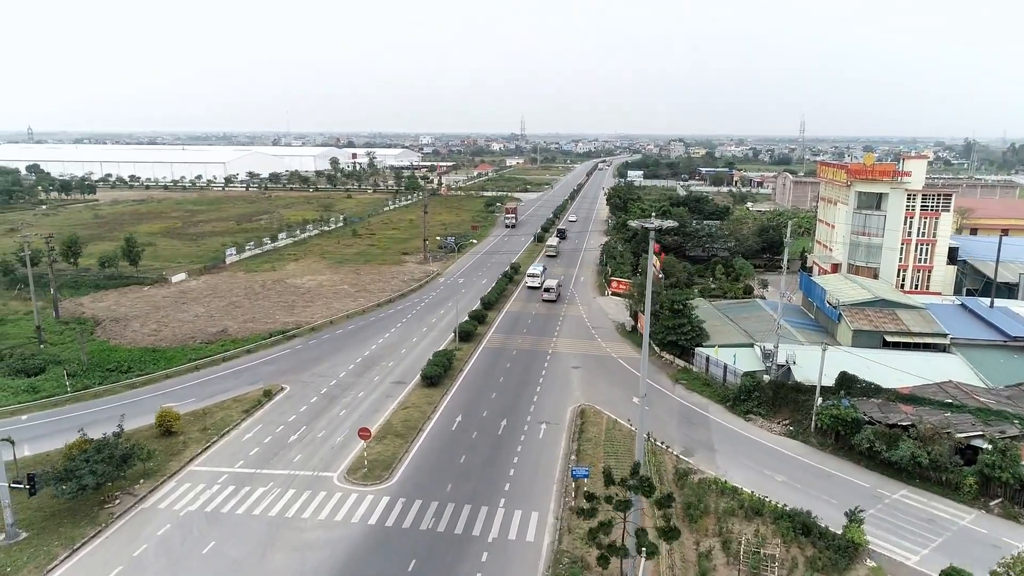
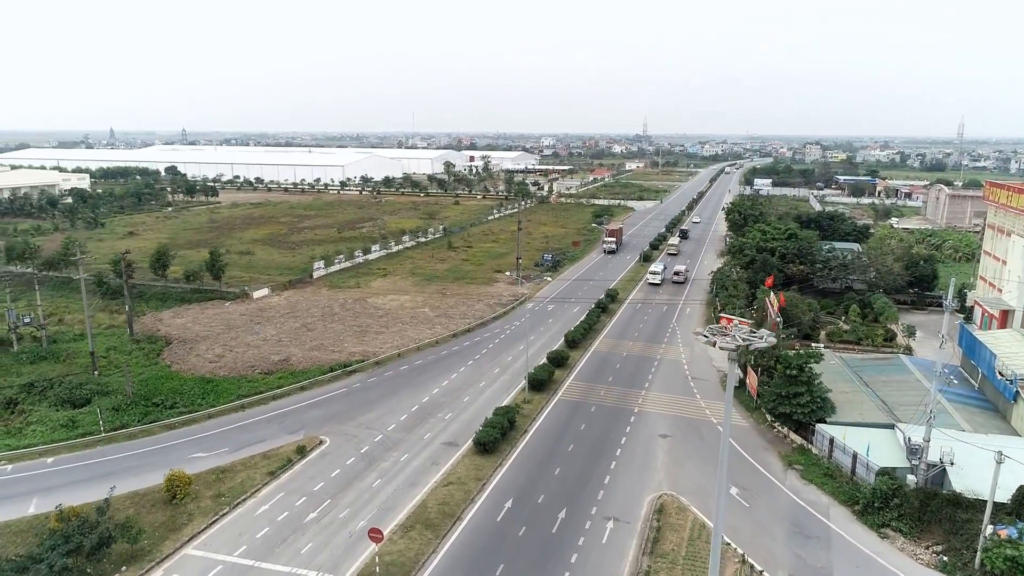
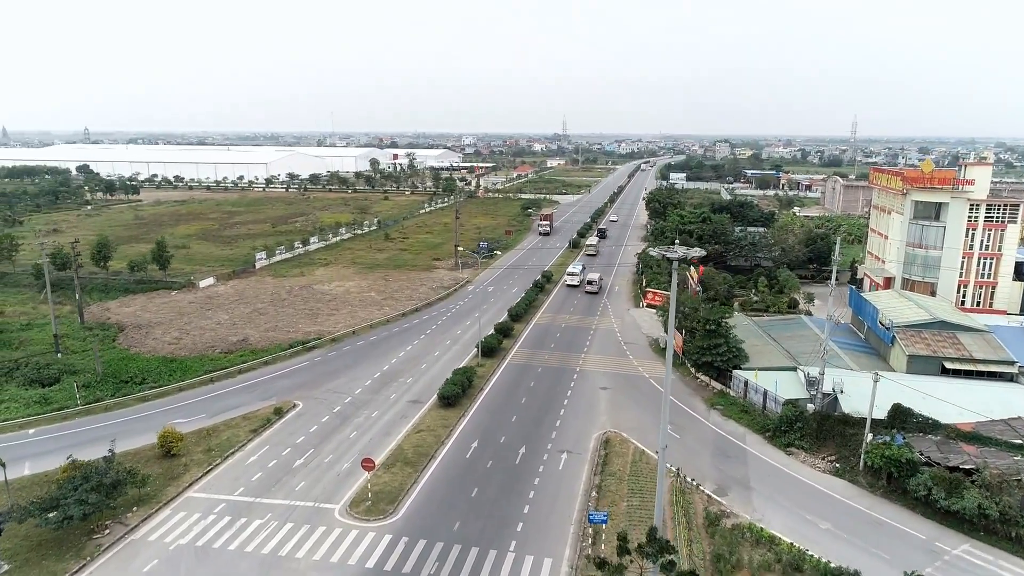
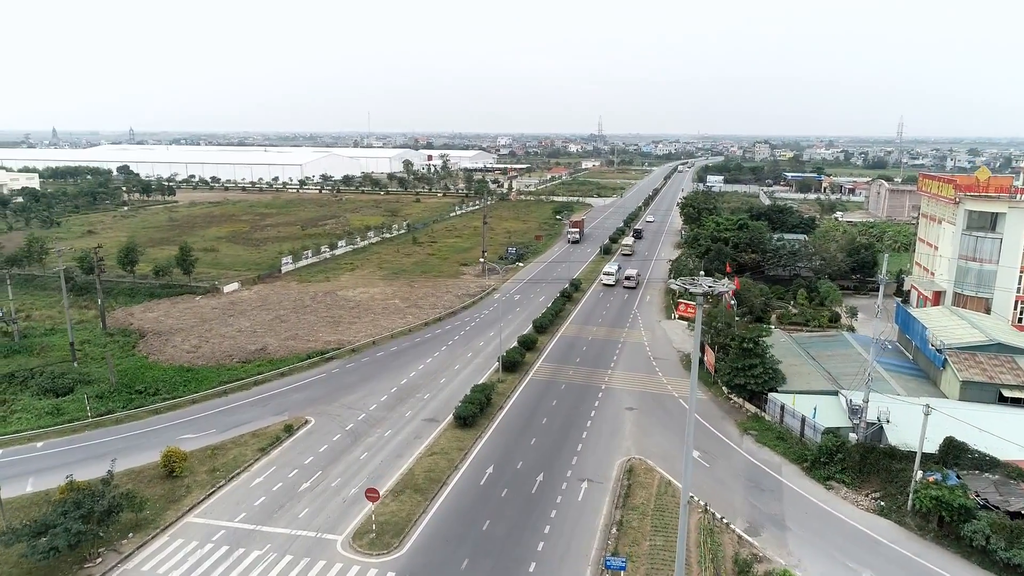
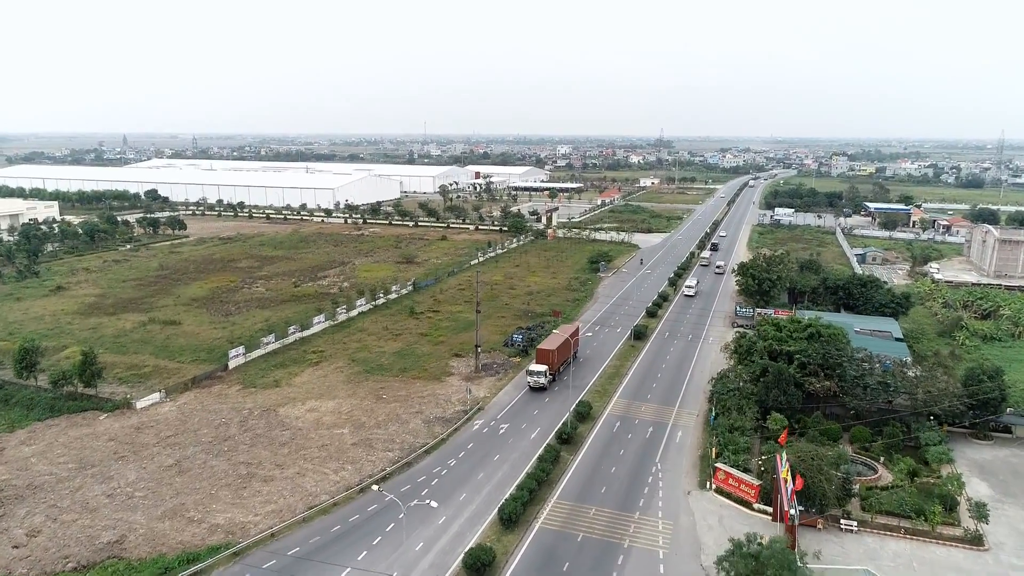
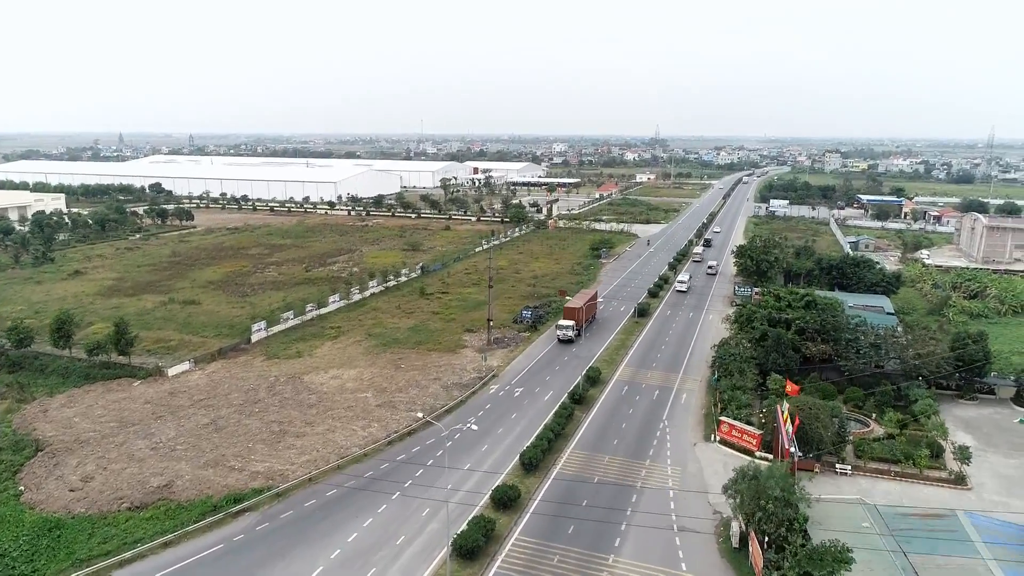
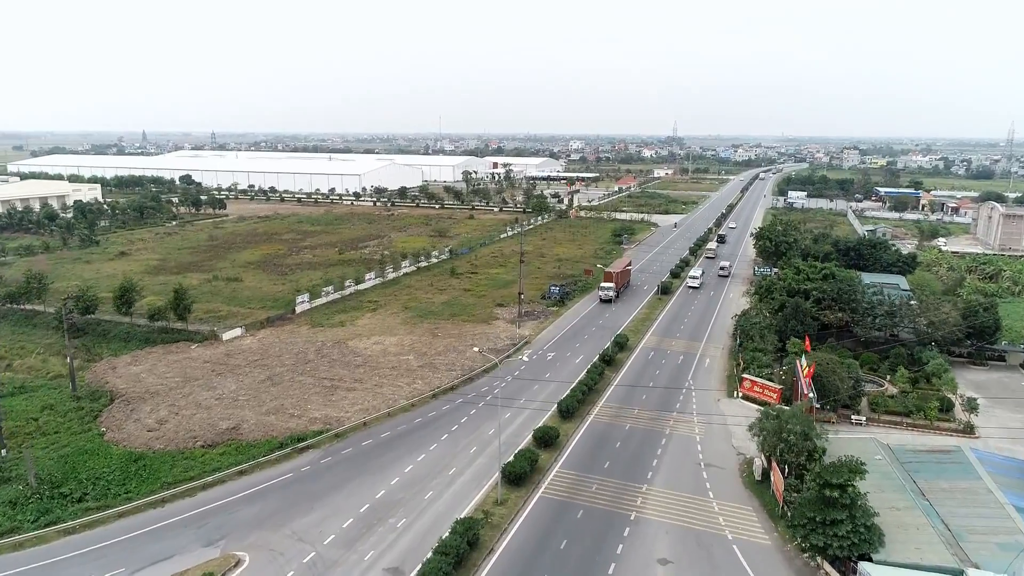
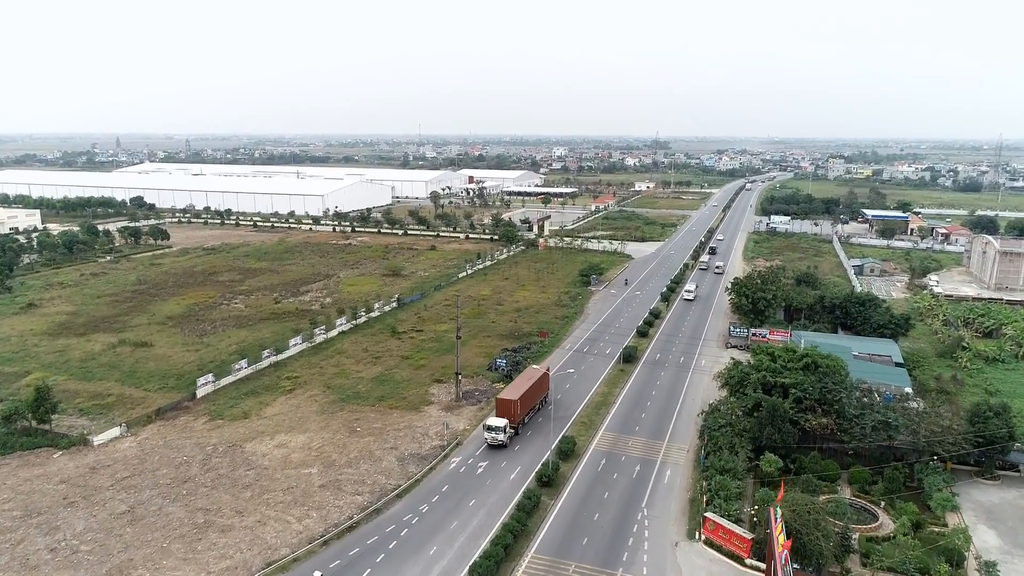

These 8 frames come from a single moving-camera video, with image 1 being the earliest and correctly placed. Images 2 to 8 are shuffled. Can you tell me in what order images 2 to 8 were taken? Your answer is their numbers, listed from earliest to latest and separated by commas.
3, 4, 2, 7, 6, 5, 8
